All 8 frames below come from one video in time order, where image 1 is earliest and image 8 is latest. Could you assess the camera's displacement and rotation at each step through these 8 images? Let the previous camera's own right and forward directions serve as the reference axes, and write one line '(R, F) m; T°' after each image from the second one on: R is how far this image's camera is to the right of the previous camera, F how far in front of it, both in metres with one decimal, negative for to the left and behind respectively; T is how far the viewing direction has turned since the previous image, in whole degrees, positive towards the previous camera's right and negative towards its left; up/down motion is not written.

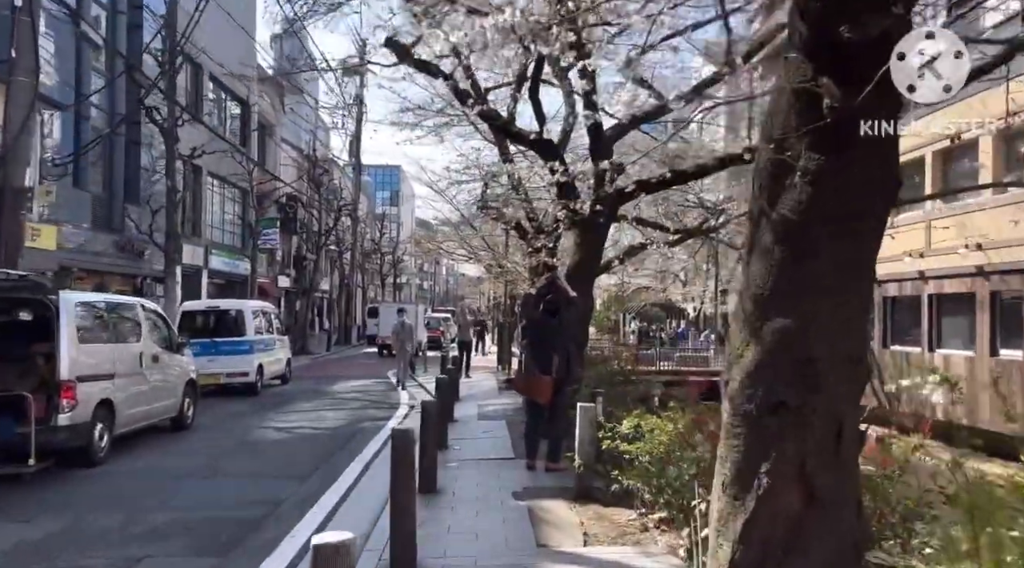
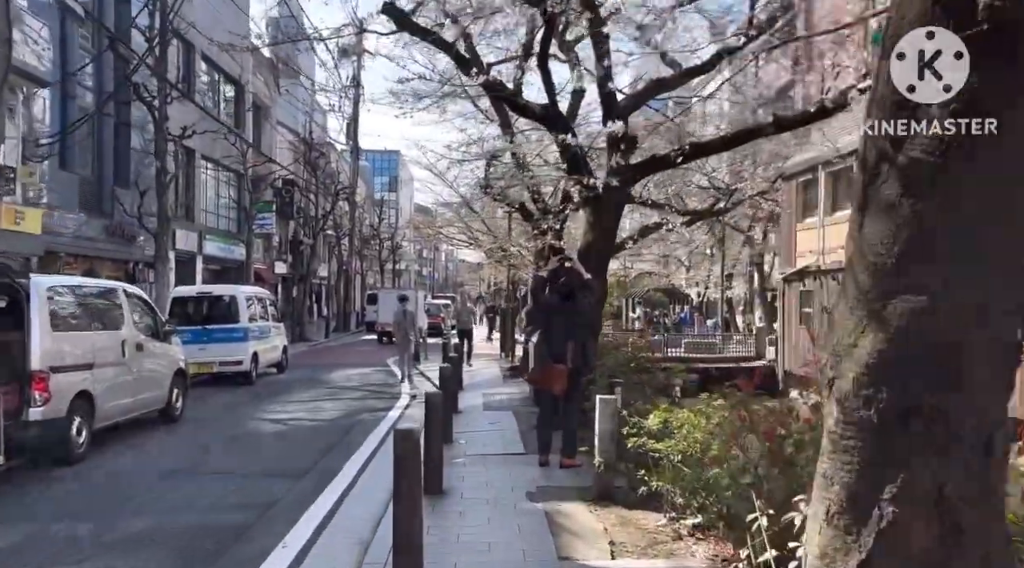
(-0.1, +0.8) m; 0°
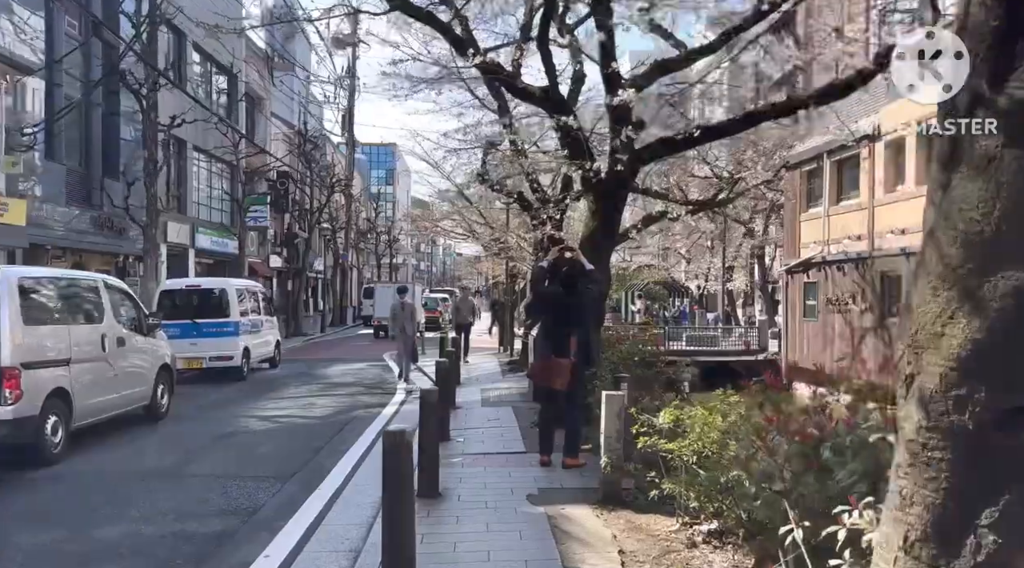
(0.0, +0.5) m; 0°
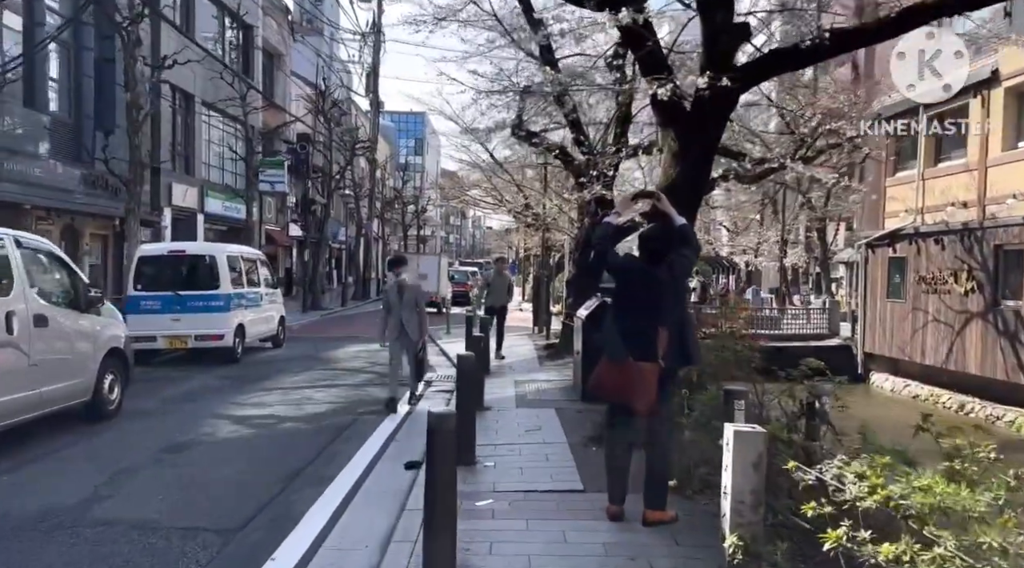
(-0.2, +2.9) m; -2°
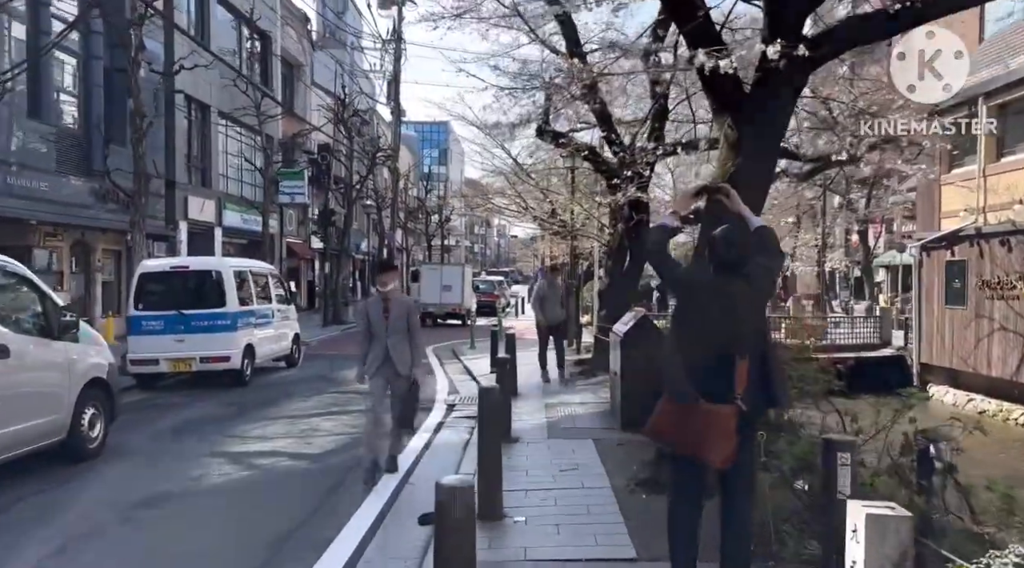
(0.0, +1.2) m; -2°
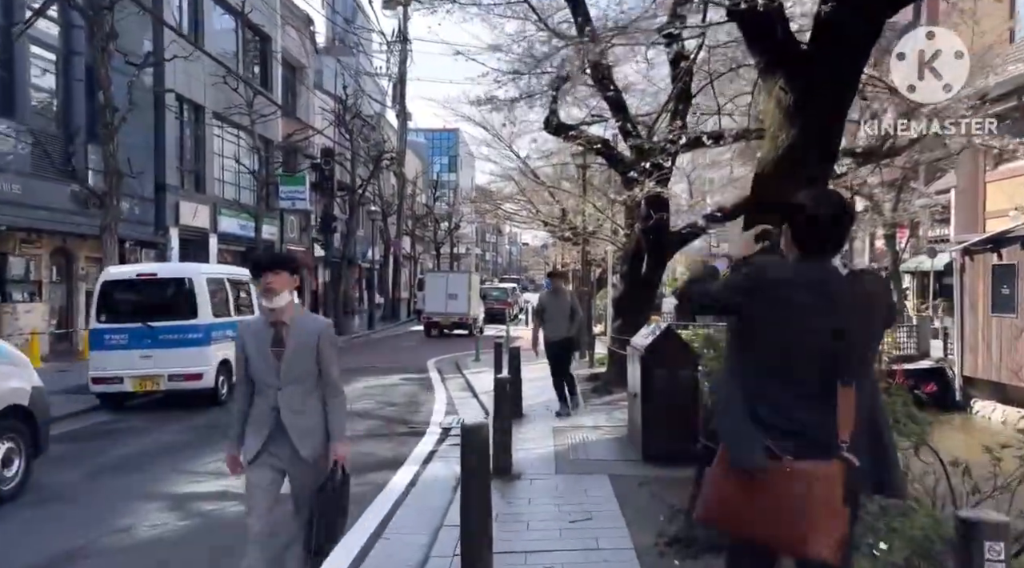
(+0.1, +1.5) m; -1°
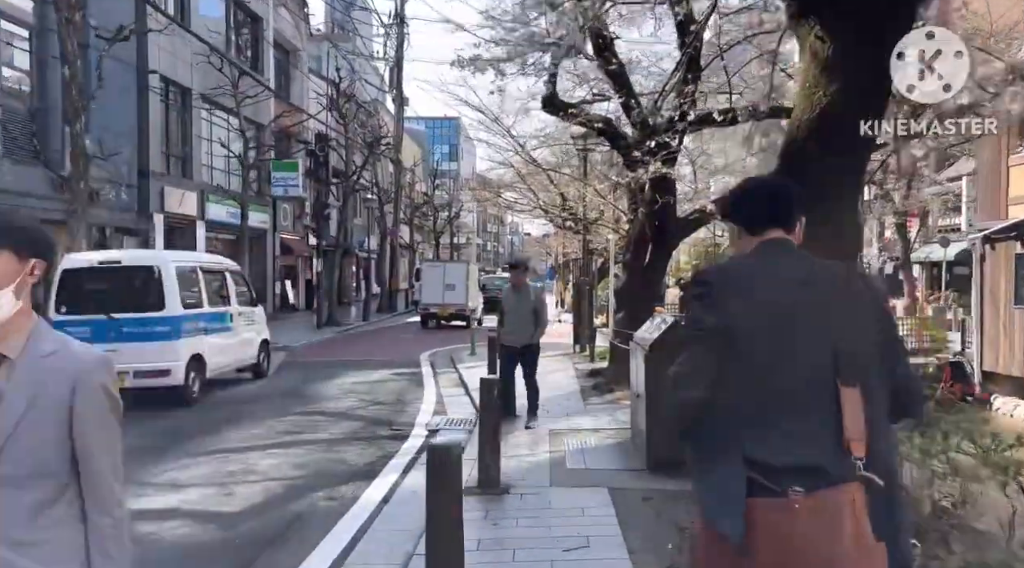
(+0.1, +1.0) m; 0°
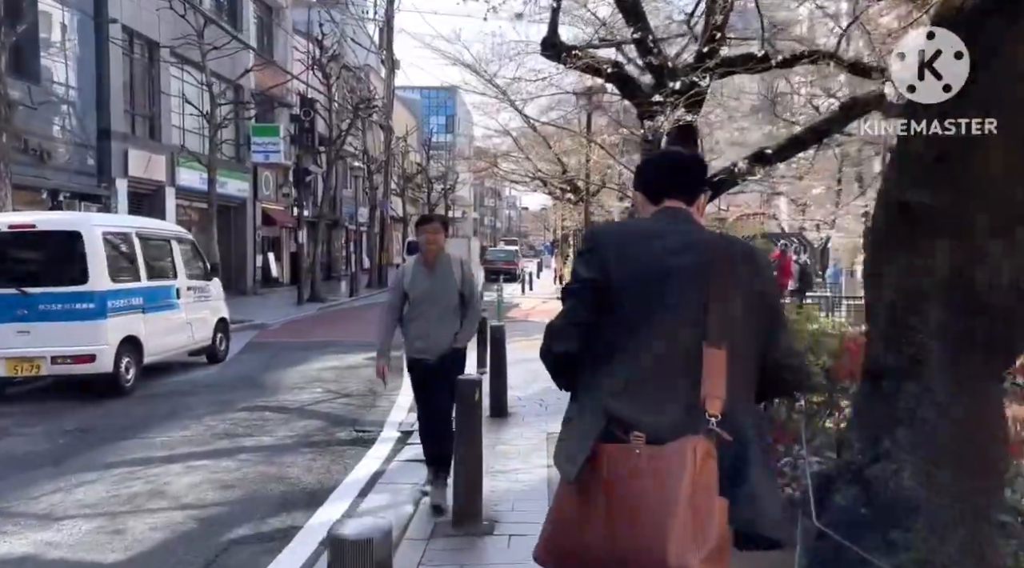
(+0.1, +1.9) m; 0°
